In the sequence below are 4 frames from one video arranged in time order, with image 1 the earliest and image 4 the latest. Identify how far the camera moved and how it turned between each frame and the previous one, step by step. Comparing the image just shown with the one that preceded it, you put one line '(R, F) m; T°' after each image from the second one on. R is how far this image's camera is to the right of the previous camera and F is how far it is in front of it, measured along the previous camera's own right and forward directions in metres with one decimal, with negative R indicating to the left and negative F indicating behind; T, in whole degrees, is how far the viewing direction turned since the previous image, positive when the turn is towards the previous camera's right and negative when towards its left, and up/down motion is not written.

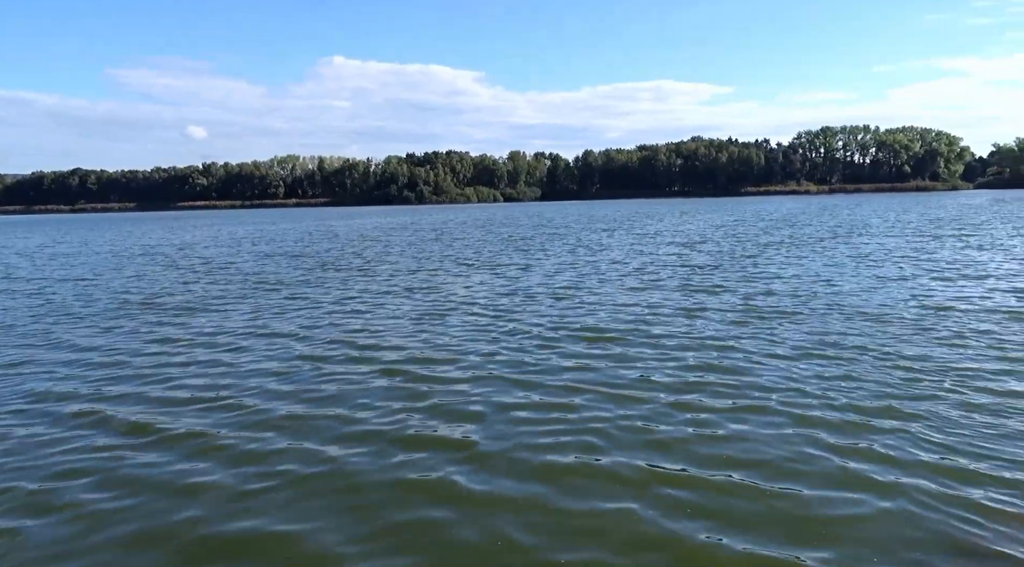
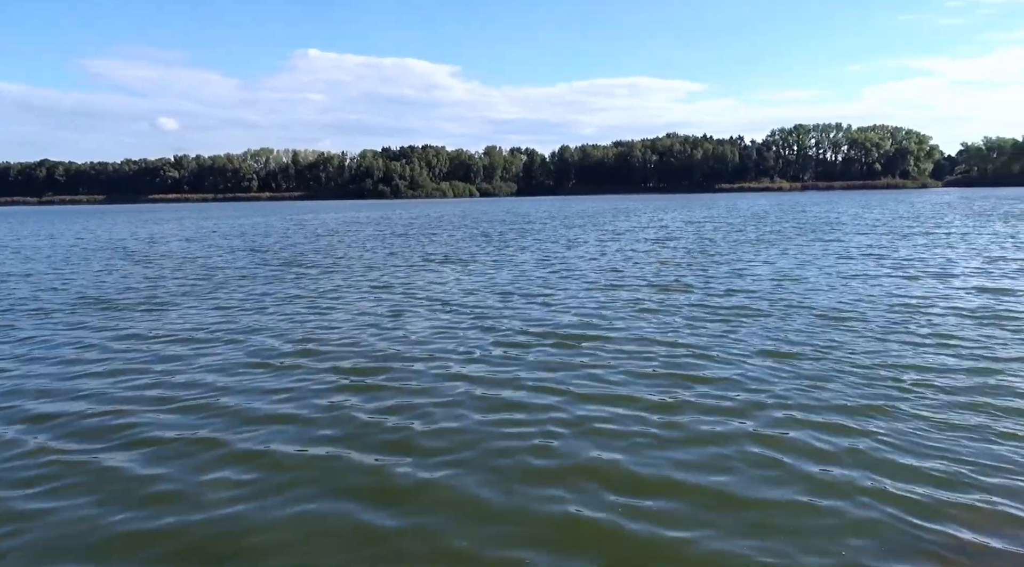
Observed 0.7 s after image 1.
(+0.1, +0.1) m; +2°
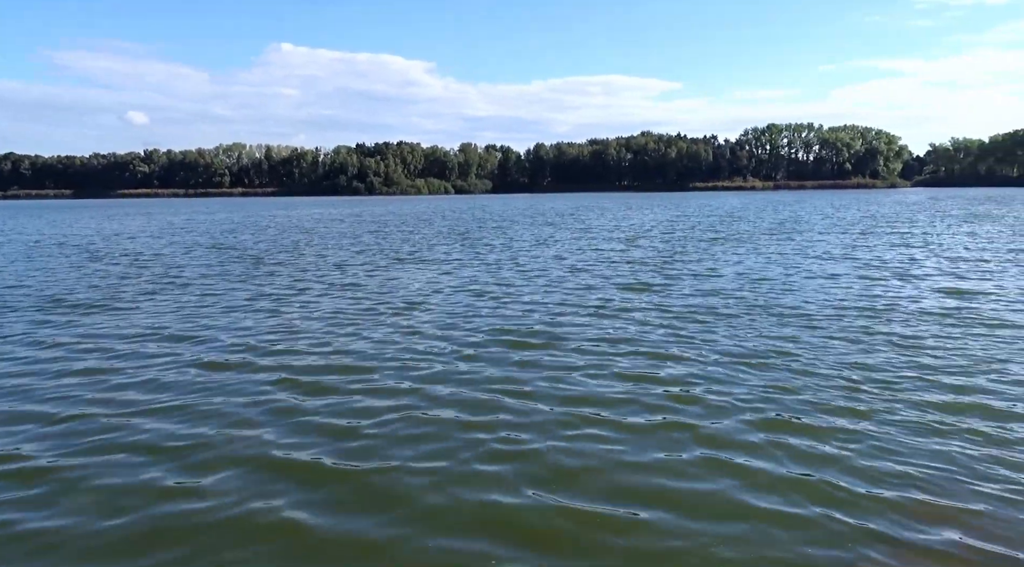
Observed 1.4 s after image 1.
(0.0, +0.3) m; +2°
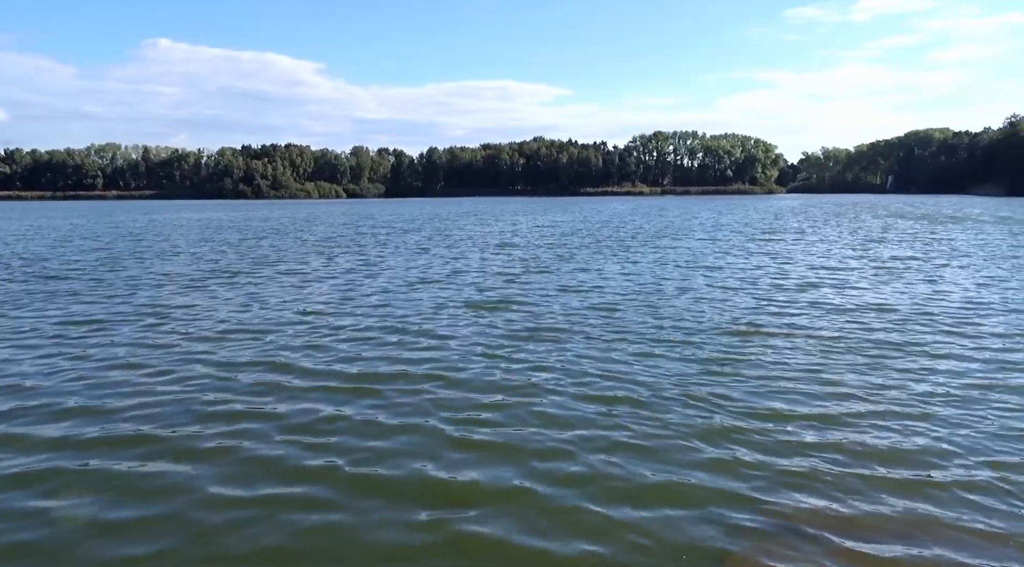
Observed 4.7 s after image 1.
(-0.5, +1.1) m; +7°
